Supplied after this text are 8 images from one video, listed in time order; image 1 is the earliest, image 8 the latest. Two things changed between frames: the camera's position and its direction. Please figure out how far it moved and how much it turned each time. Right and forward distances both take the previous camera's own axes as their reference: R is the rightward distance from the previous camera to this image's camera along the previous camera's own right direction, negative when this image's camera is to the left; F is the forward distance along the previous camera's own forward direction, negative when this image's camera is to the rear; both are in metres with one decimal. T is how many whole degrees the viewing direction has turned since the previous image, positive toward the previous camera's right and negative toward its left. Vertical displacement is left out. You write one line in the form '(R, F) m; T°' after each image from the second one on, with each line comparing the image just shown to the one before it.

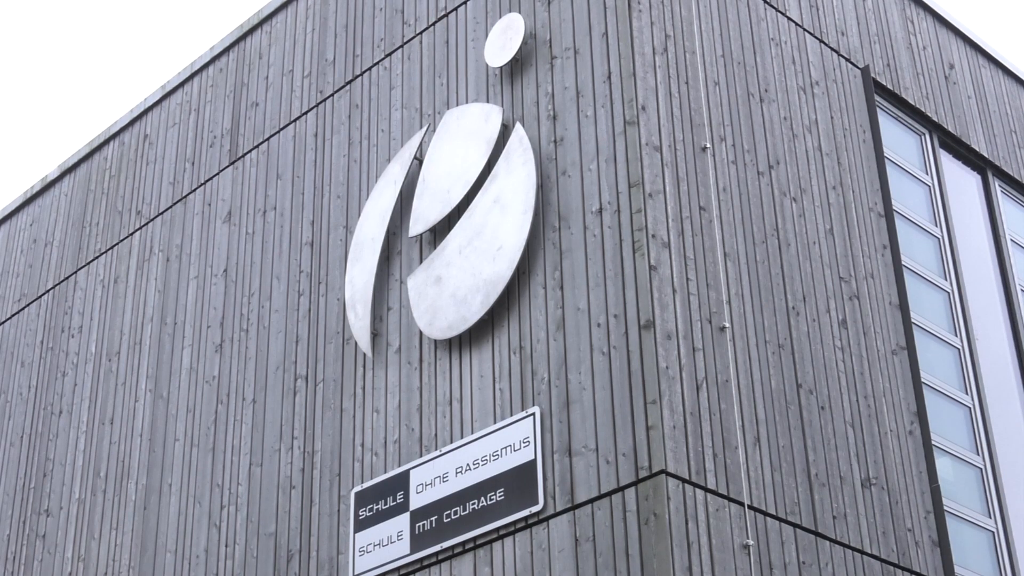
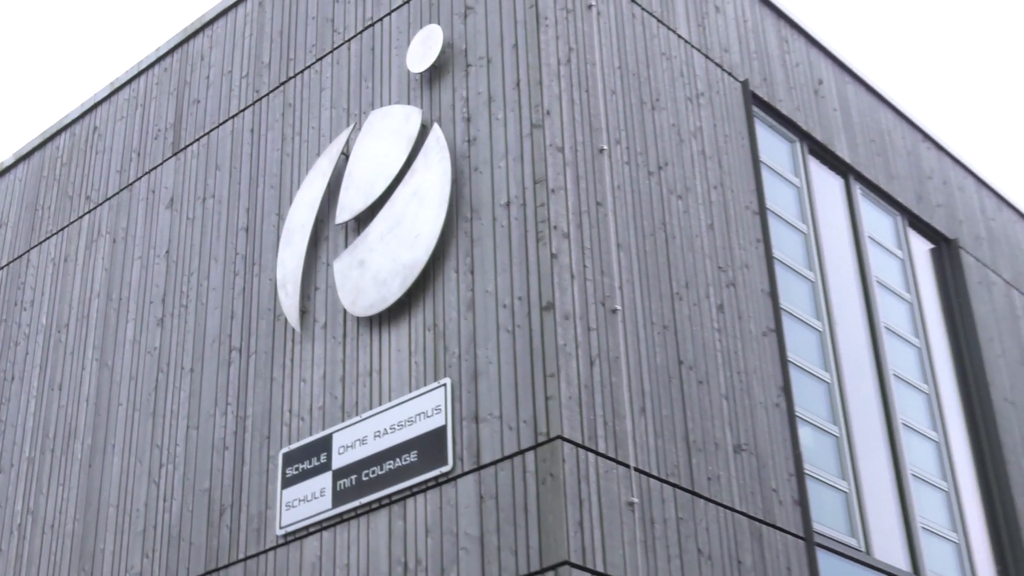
(+0.7, -0.9) m; +2°
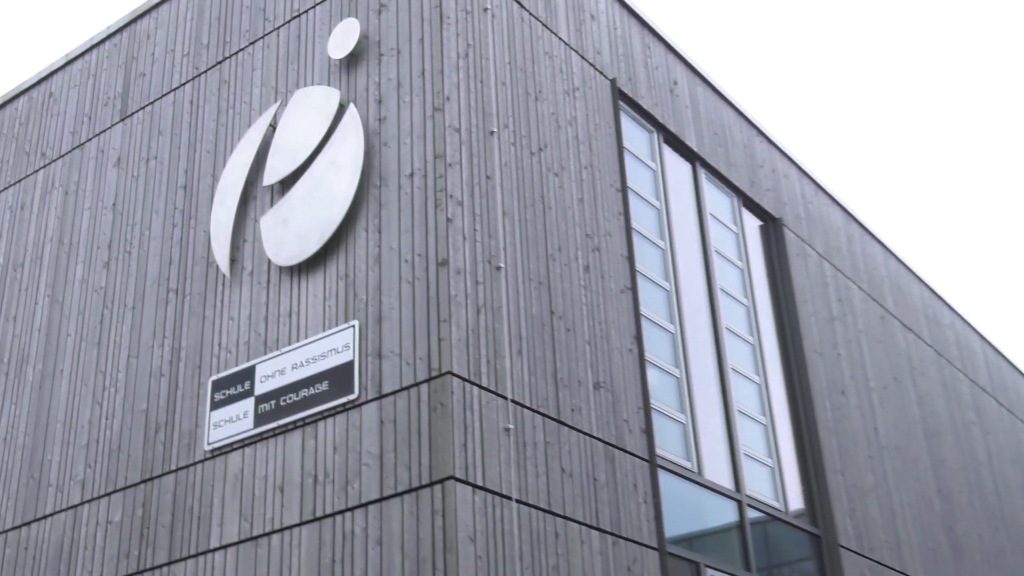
(+0.7, -1.7) m; +3°
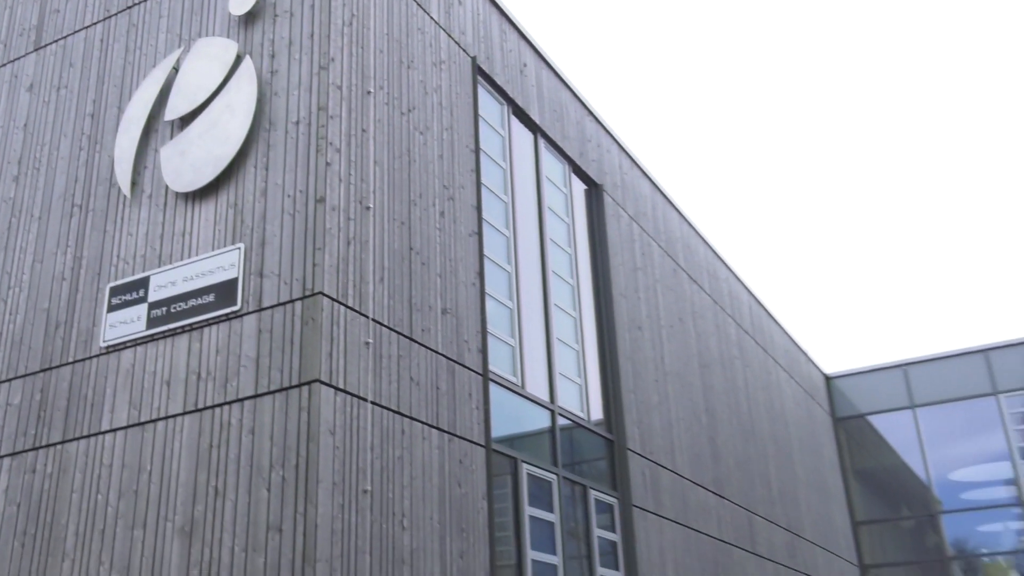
(+0.7, -2.2) m; +7°
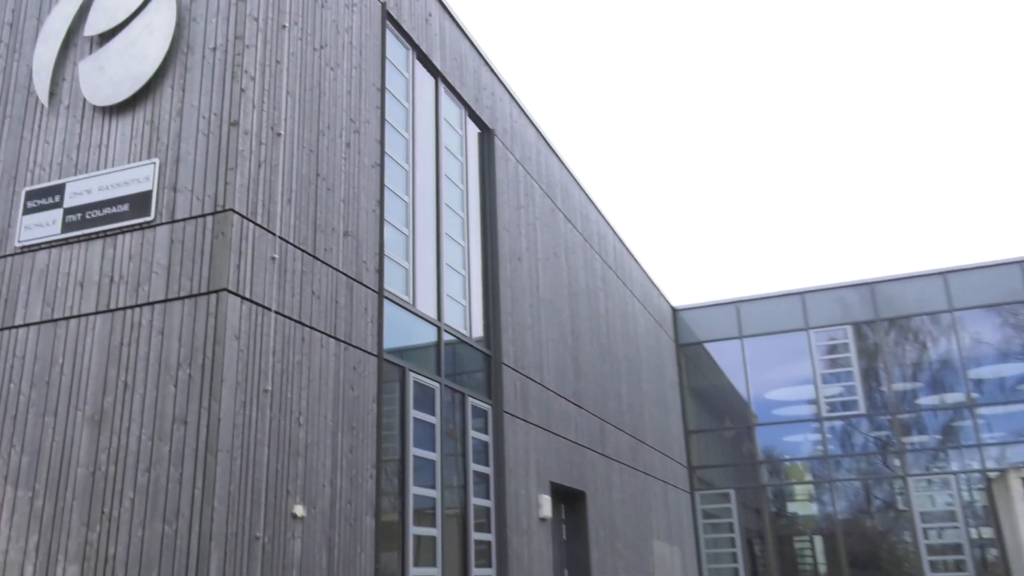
(+0.3, -1.7) m; +7°
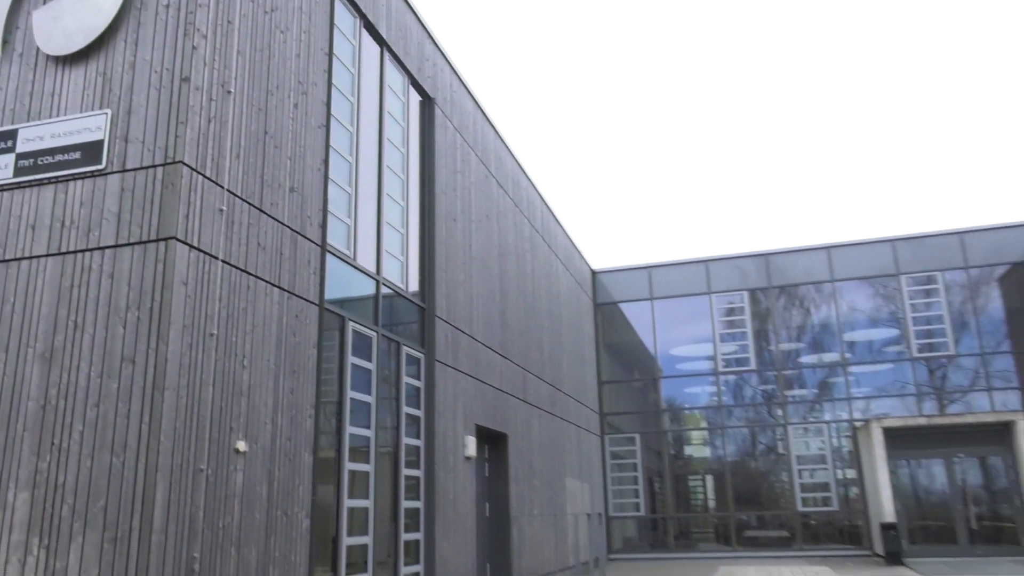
(0.0, -1.3) m; +5°
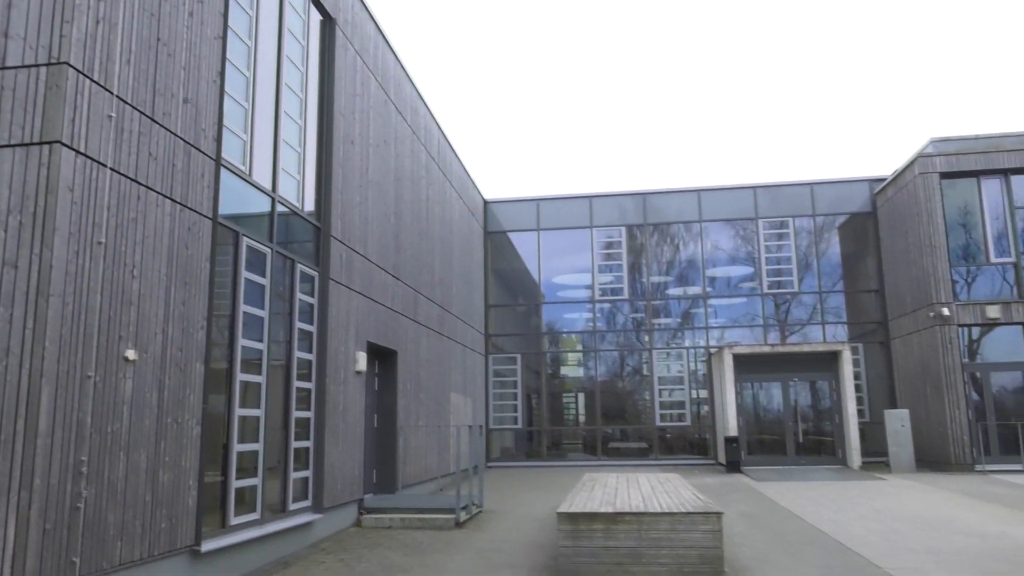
(0.0, -0.9) m; +8°
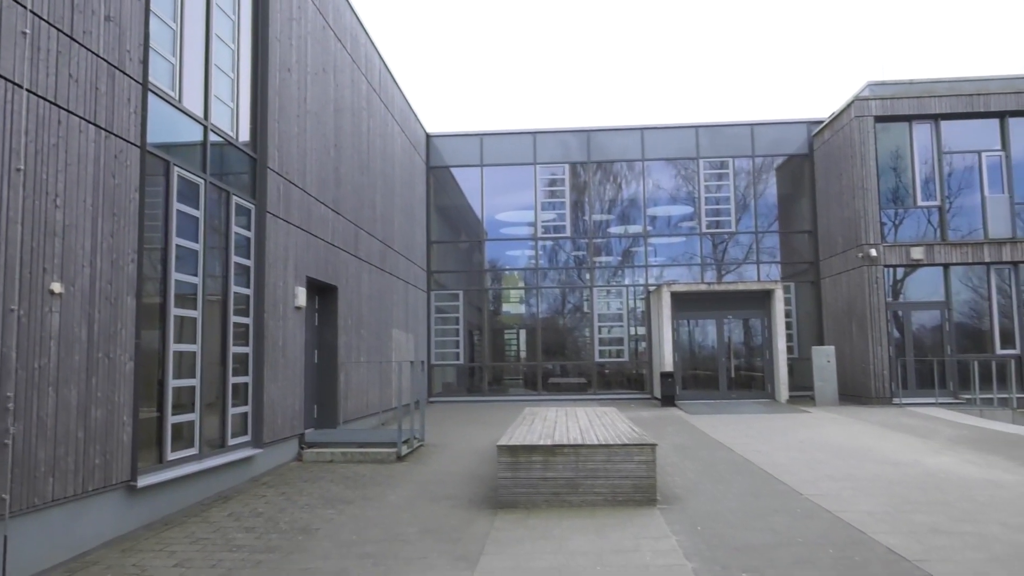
(0.0, 0.0) m; +4°
